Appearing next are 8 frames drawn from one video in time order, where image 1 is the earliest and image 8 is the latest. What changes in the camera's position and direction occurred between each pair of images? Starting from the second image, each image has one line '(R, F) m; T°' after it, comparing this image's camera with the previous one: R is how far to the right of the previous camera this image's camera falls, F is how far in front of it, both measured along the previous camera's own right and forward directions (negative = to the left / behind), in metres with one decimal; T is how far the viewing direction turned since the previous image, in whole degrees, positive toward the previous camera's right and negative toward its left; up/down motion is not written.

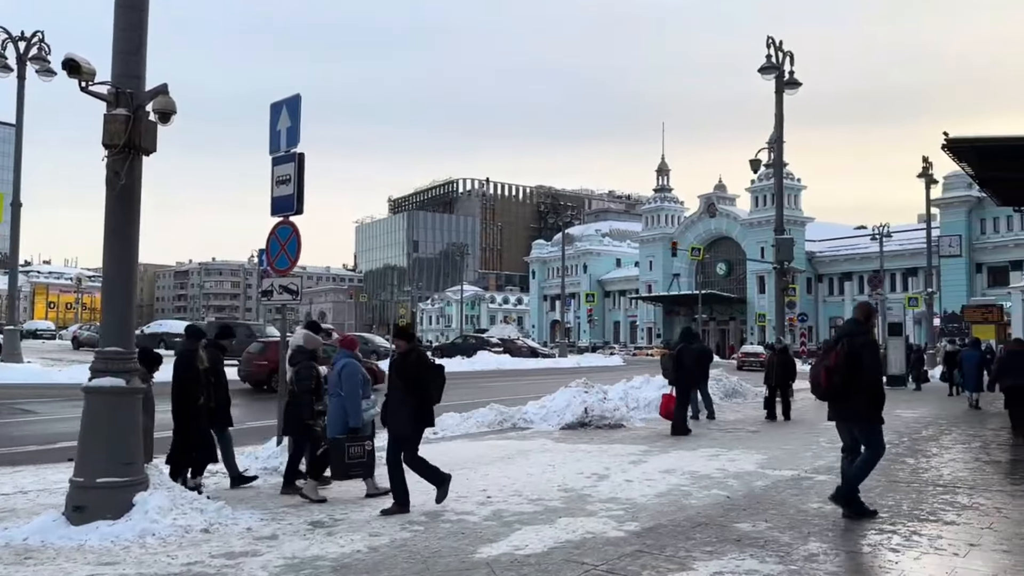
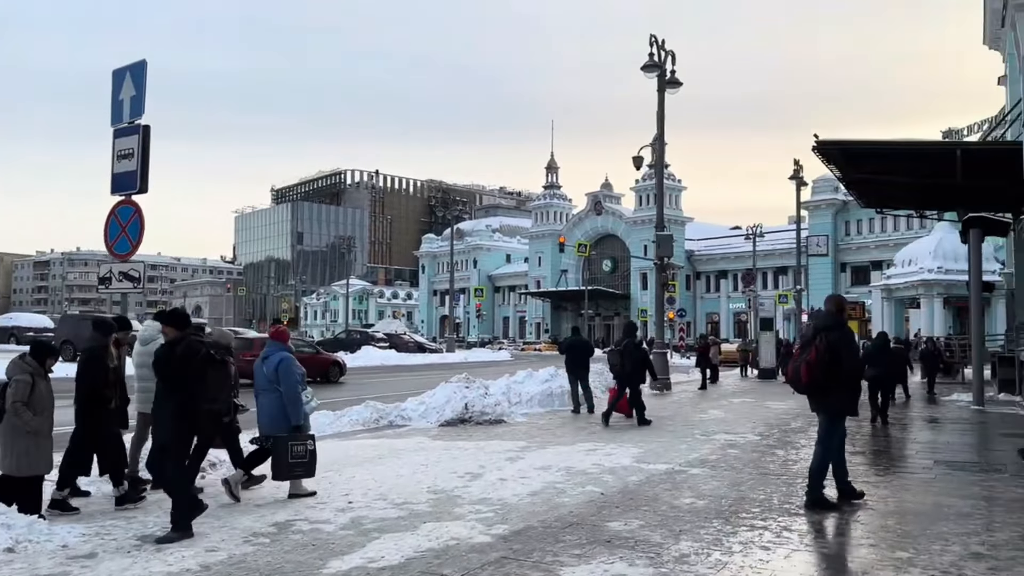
(+0.2, +0.4) m; +8°
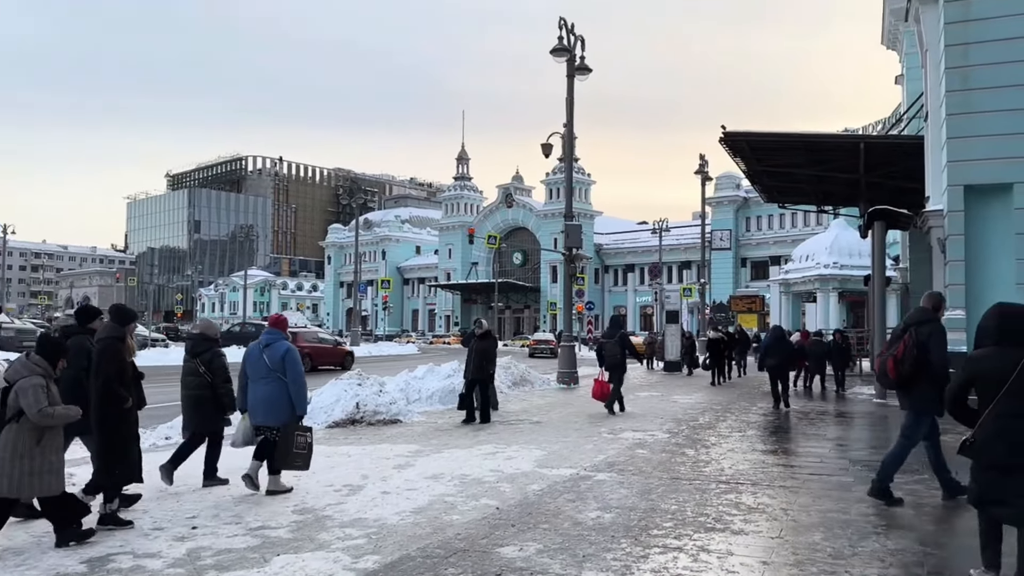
(+0.2, +1.0) m; +6°
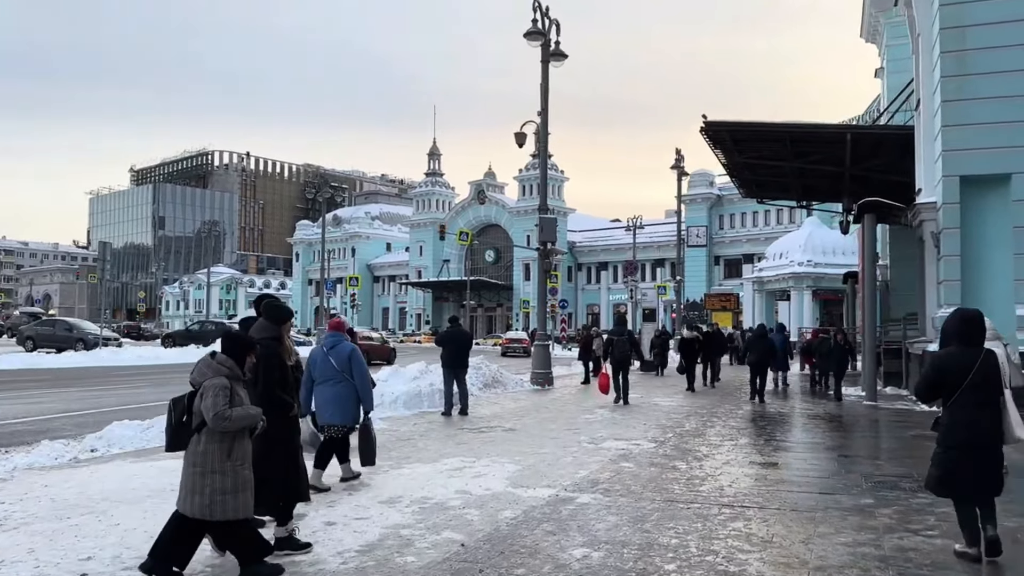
(0.0, +1.2) m; +2°
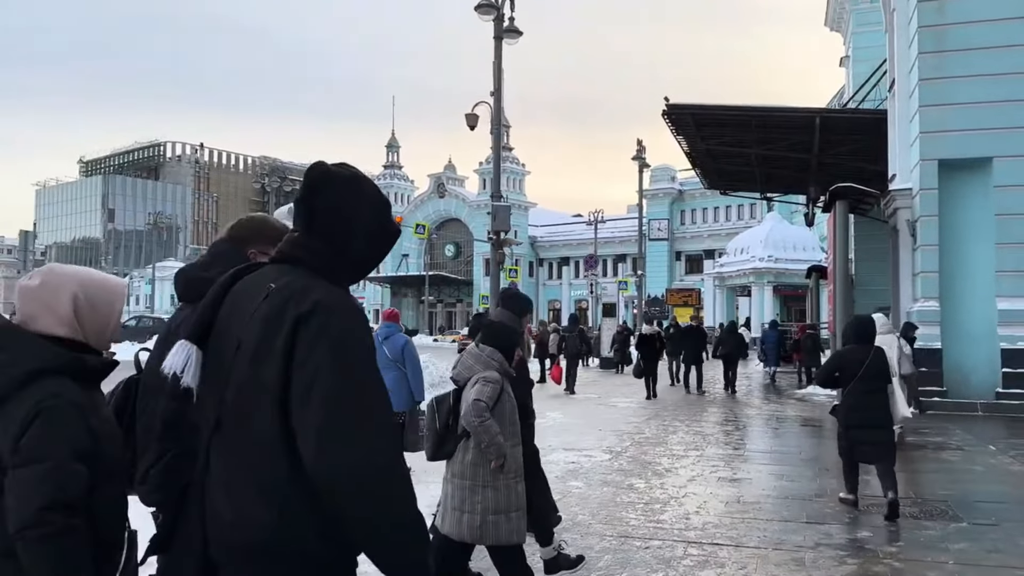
(+0.3, +1.4) m; +3°
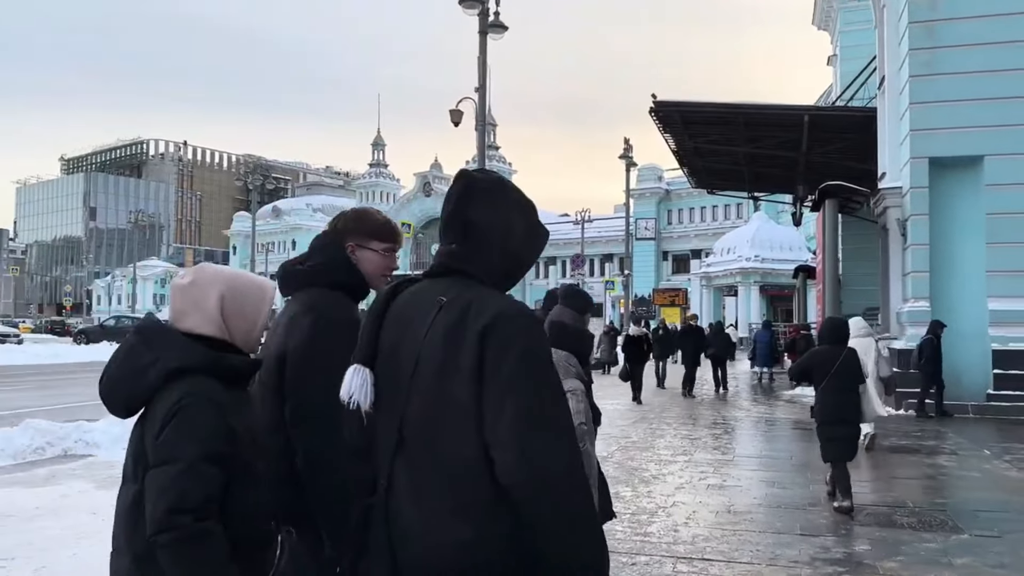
(+0.1, +0.4) m; +1°
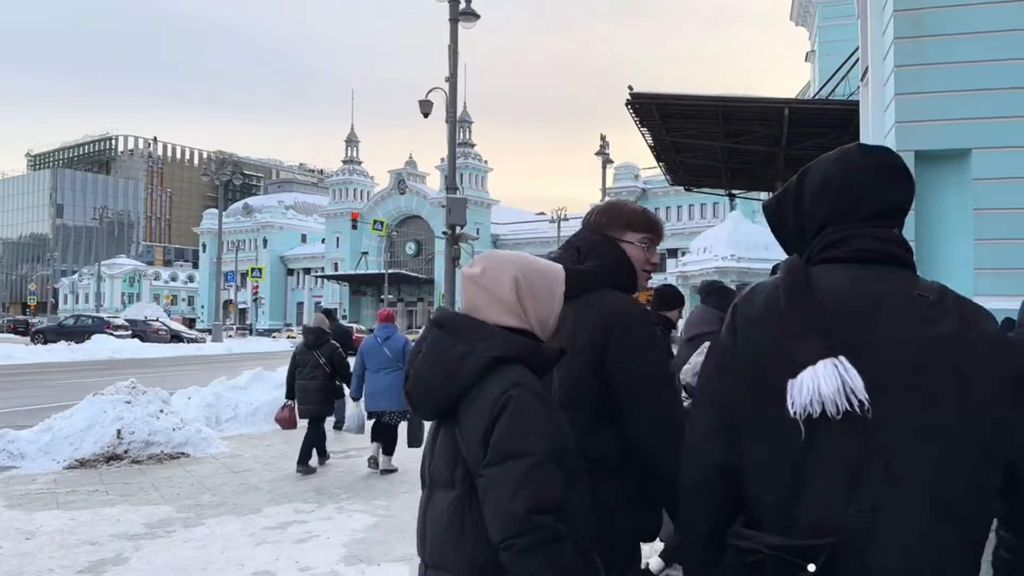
(+0.1, +0.7) m; +2°
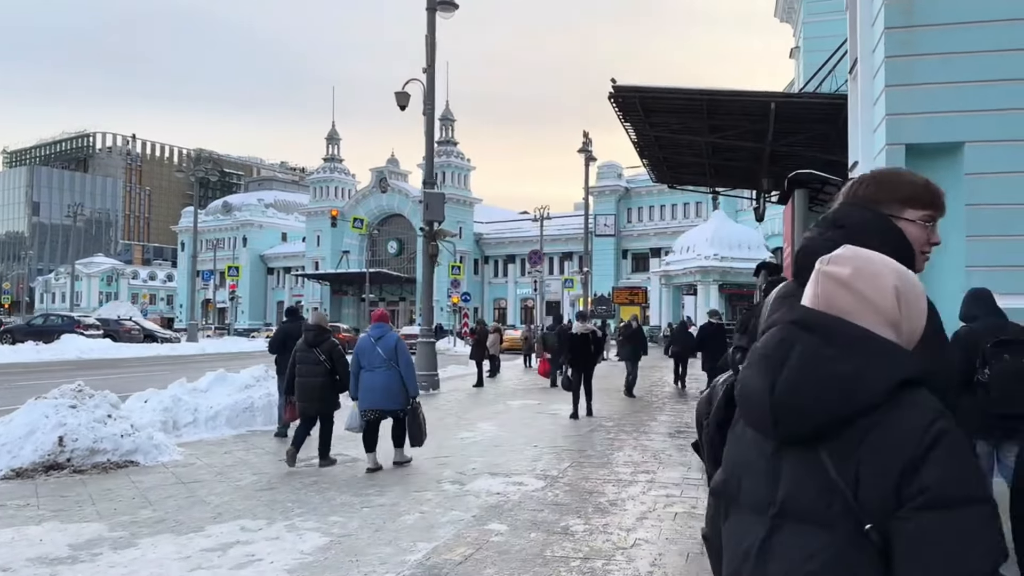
(+0.1, +0.6) m; +1°
